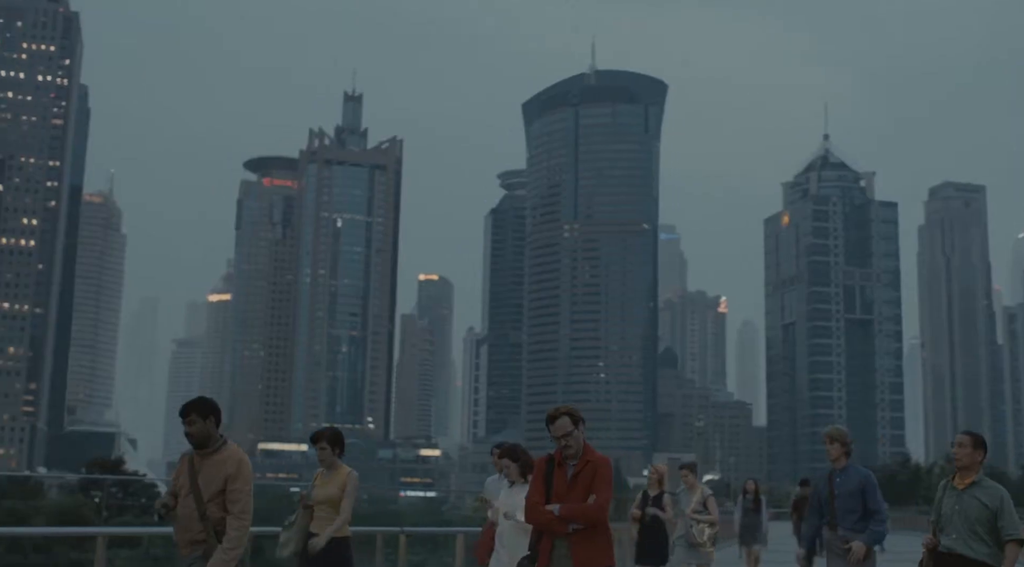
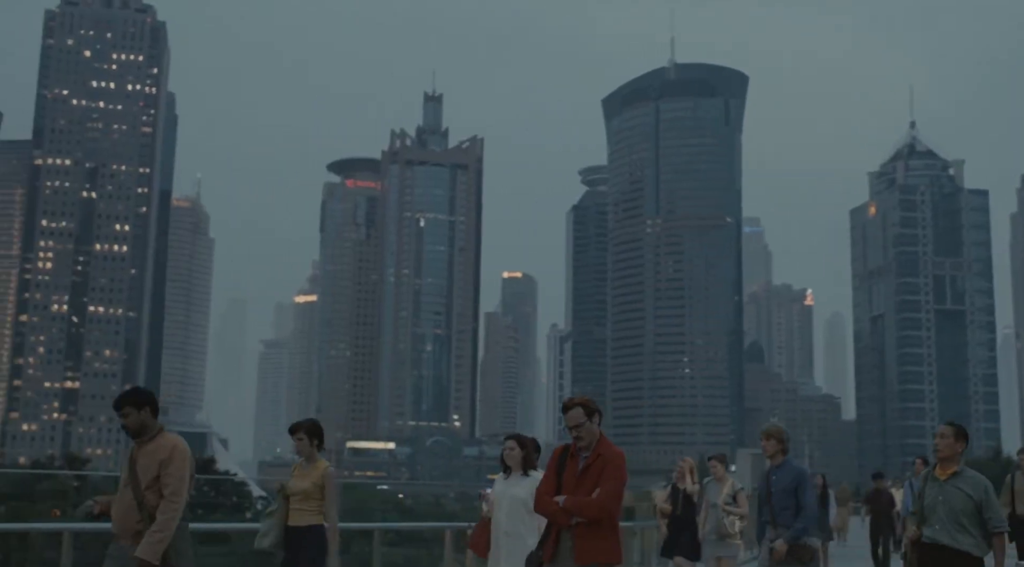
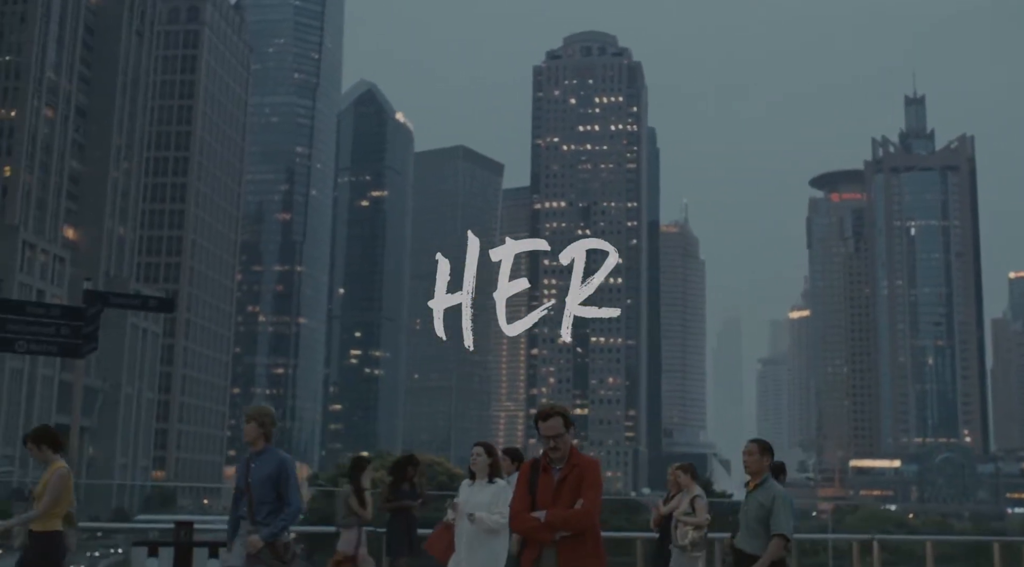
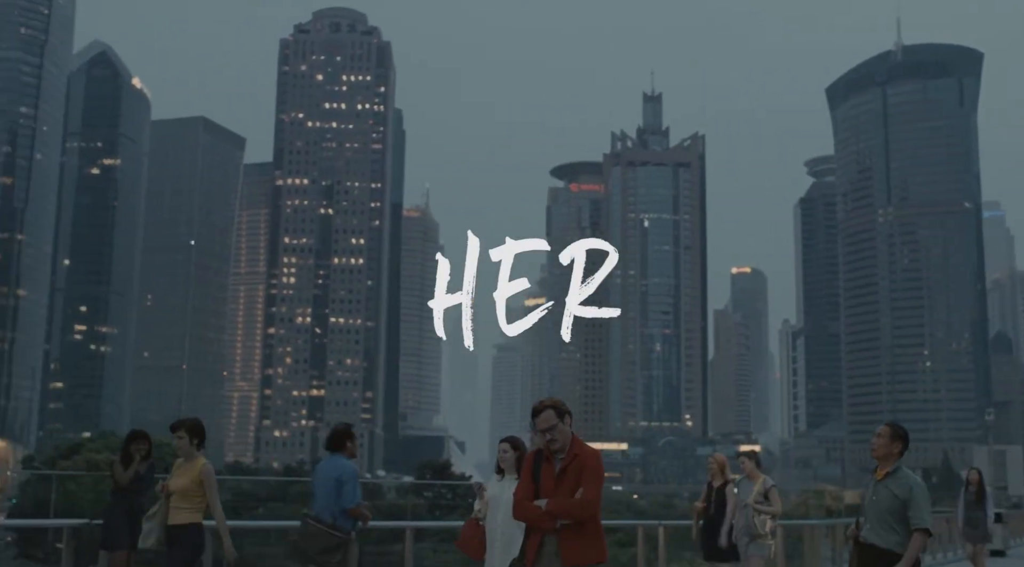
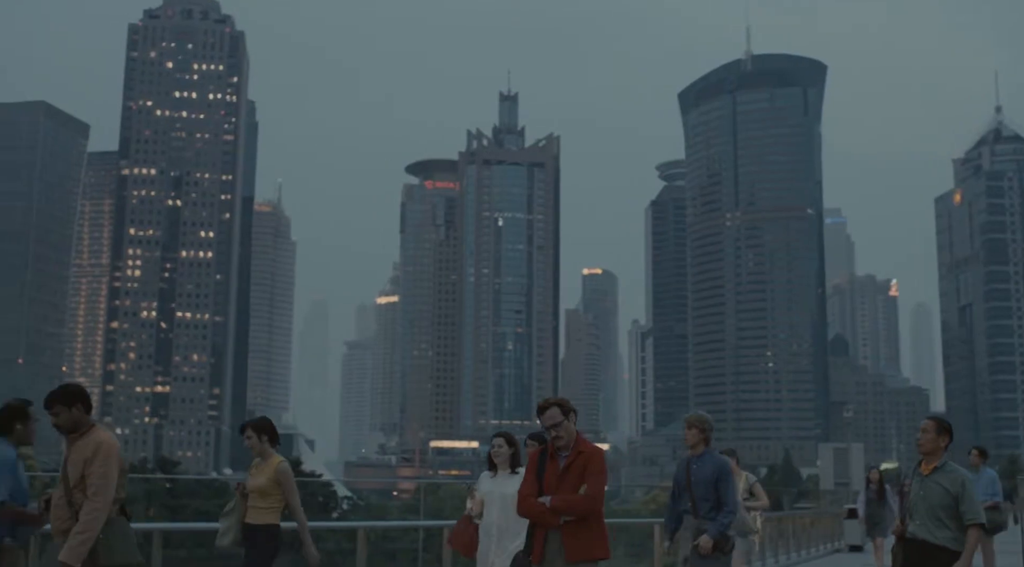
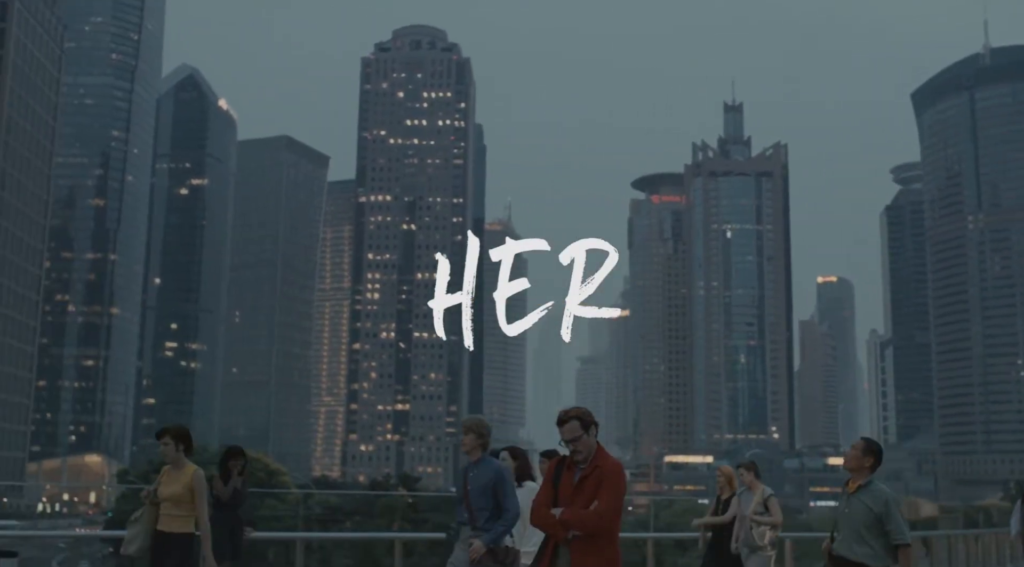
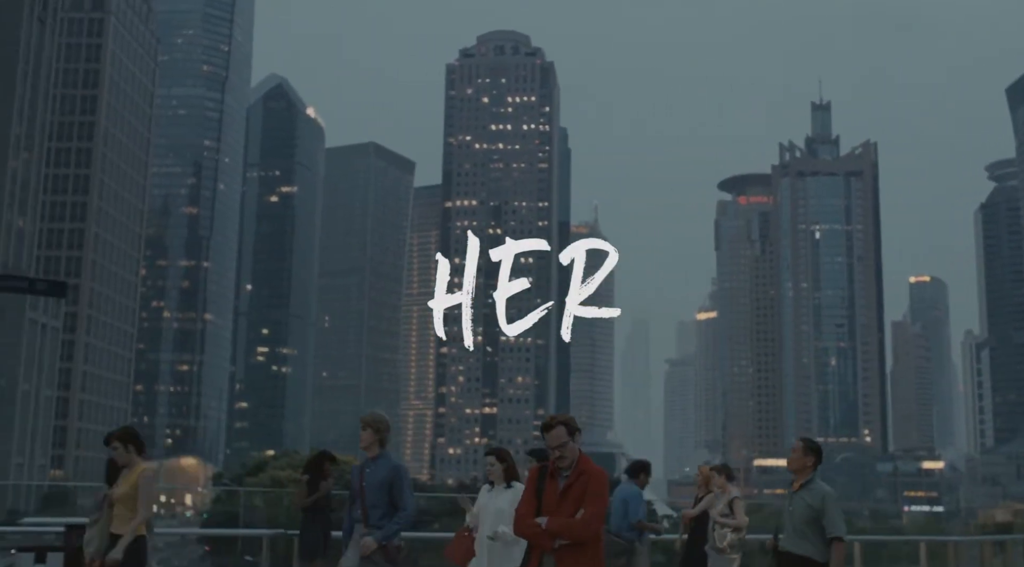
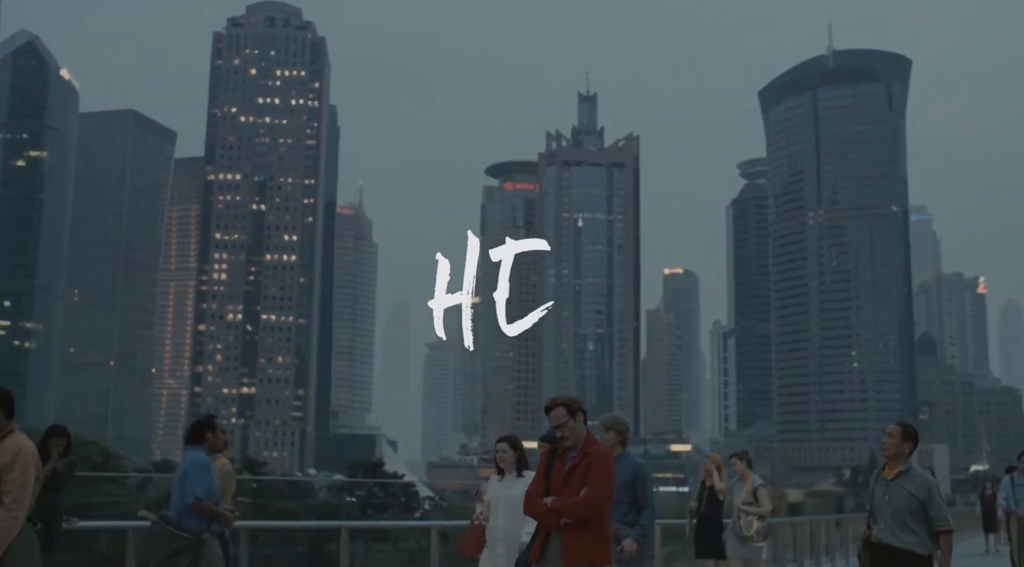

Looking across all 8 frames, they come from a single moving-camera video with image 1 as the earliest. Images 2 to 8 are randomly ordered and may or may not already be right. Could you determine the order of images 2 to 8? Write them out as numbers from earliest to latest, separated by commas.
2, 5, 8, 4, 6, 7, 3
